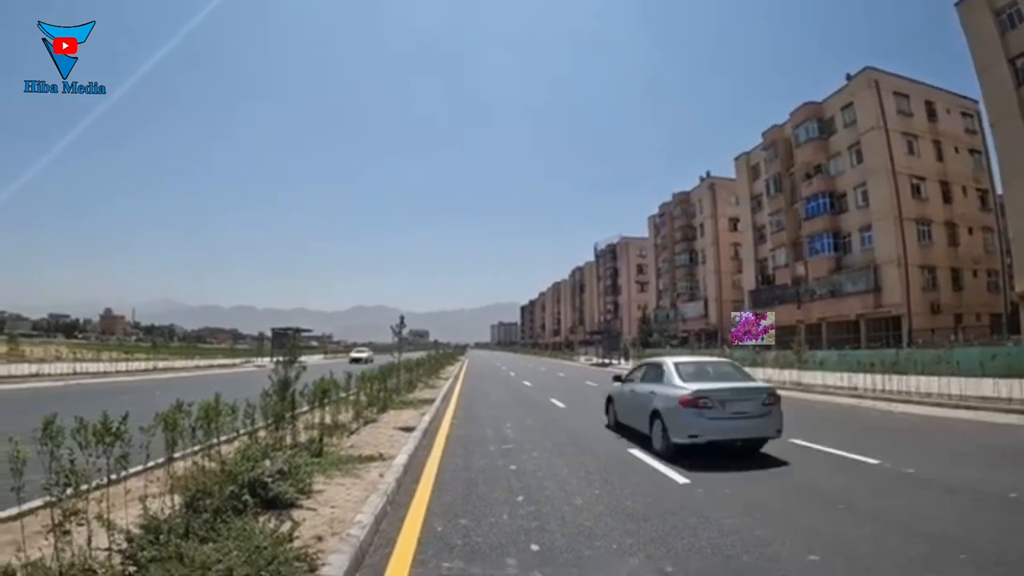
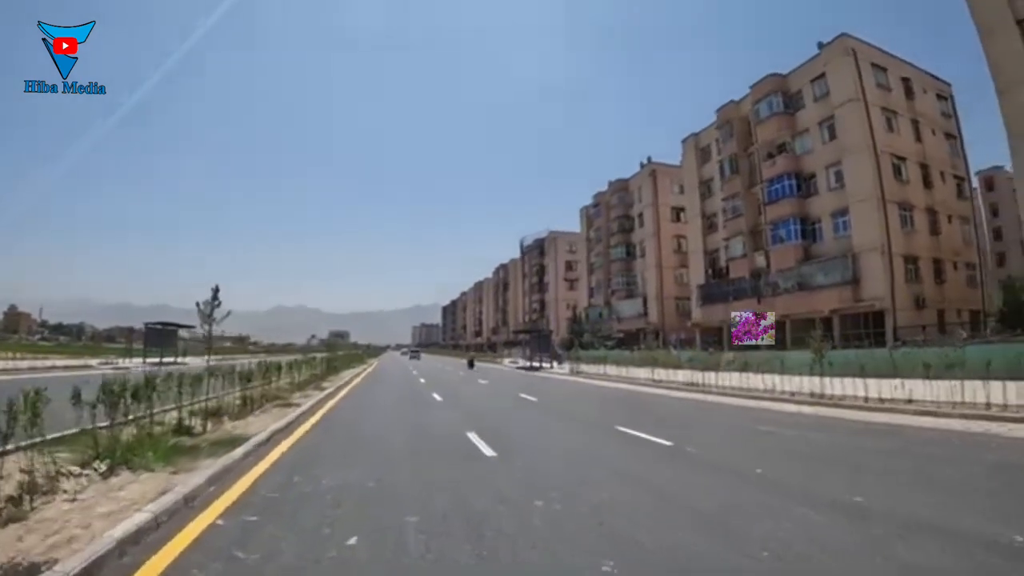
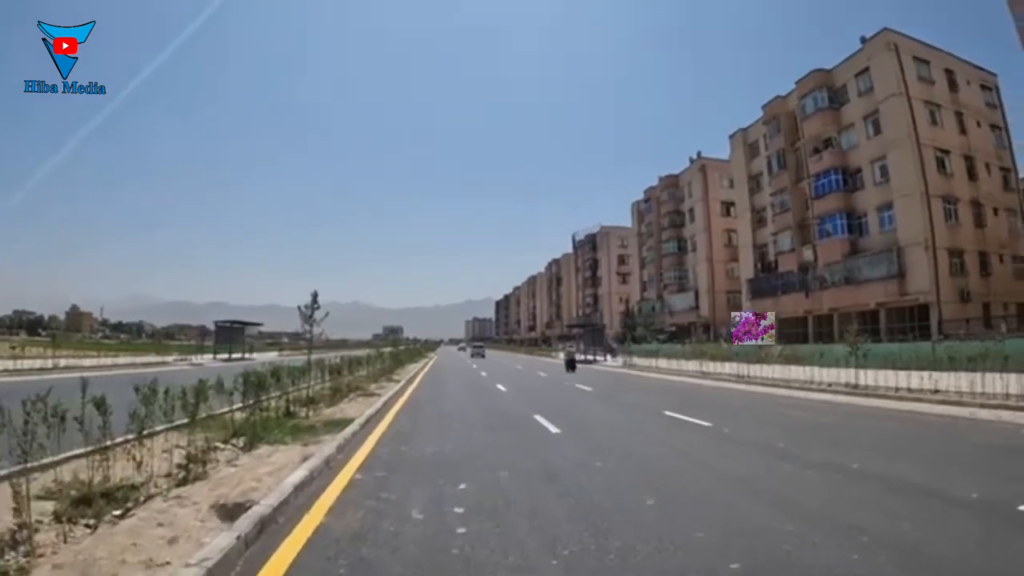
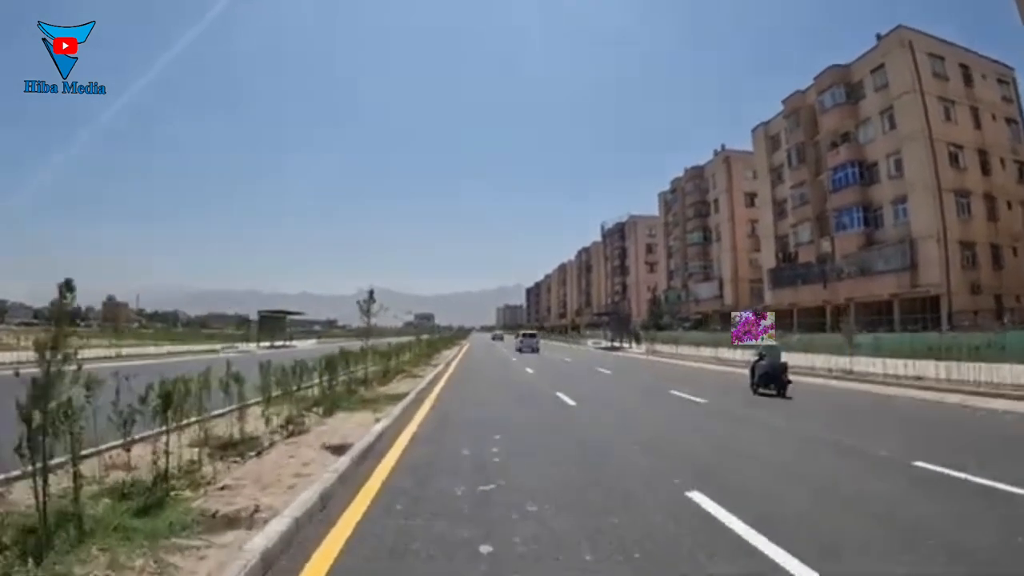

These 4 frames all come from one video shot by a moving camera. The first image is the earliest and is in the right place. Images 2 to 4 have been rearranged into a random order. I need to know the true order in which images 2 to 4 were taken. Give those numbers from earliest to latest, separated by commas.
4, 3, 2
